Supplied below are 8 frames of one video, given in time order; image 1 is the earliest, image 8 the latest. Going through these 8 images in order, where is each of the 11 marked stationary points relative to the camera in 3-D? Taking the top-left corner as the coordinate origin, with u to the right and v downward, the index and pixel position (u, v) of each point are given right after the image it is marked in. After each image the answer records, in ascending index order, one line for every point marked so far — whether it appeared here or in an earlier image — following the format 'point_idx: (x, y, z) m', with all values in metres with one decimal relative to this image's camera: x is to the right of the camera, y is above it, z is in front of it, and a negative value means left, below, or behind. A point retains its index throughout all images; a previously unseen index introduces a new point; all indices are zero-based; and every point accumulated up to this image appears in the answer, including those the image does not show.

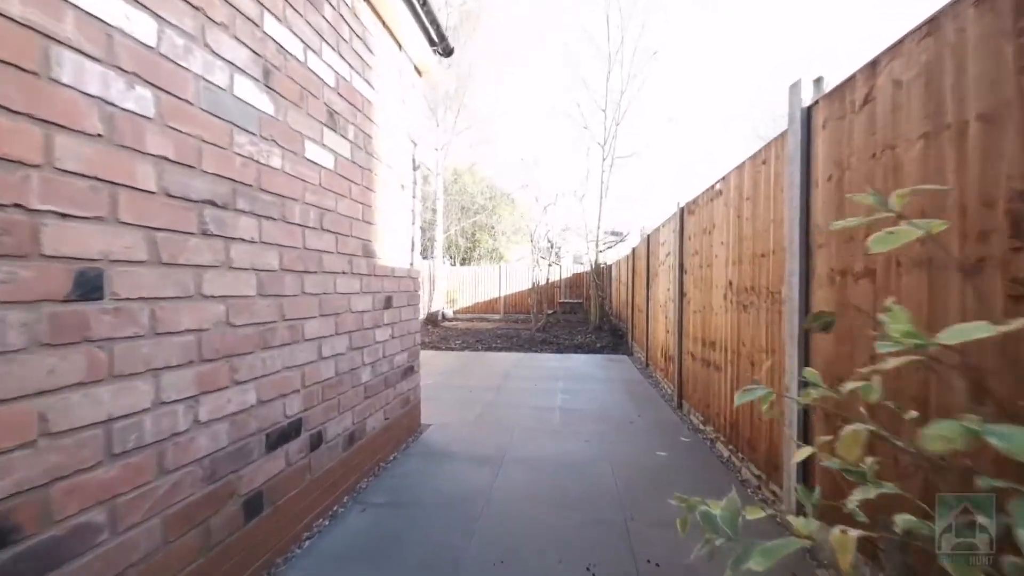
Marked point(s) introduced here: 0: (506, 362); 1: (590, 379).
0: (-0.1, -1.3, +7.6) m
1: (+1.1, -1.3, +6.1) m
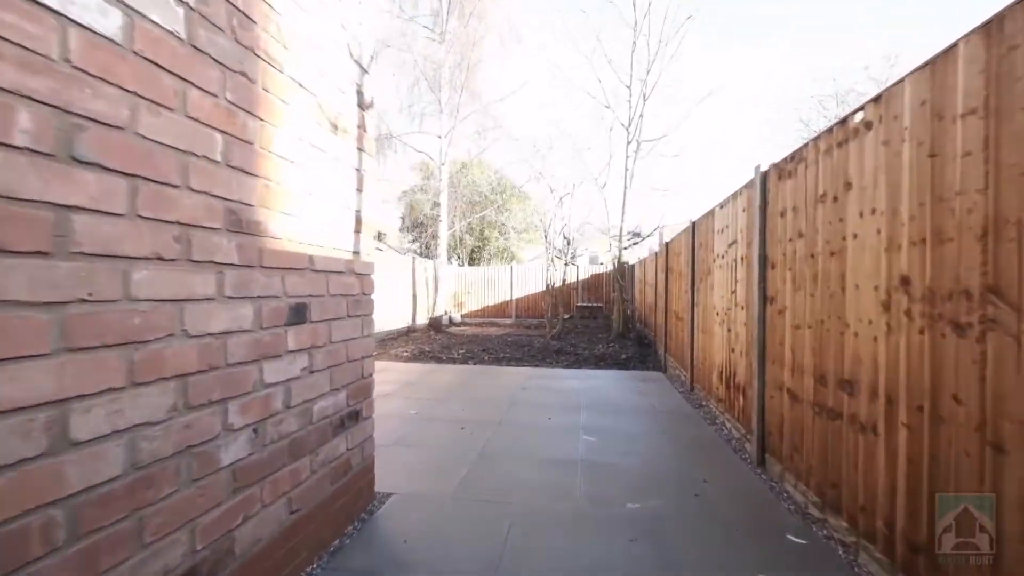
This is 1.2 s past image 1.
0: (0.0, -1.4, +6.3) m
1: (+1.1, -1.3, +4.7) m
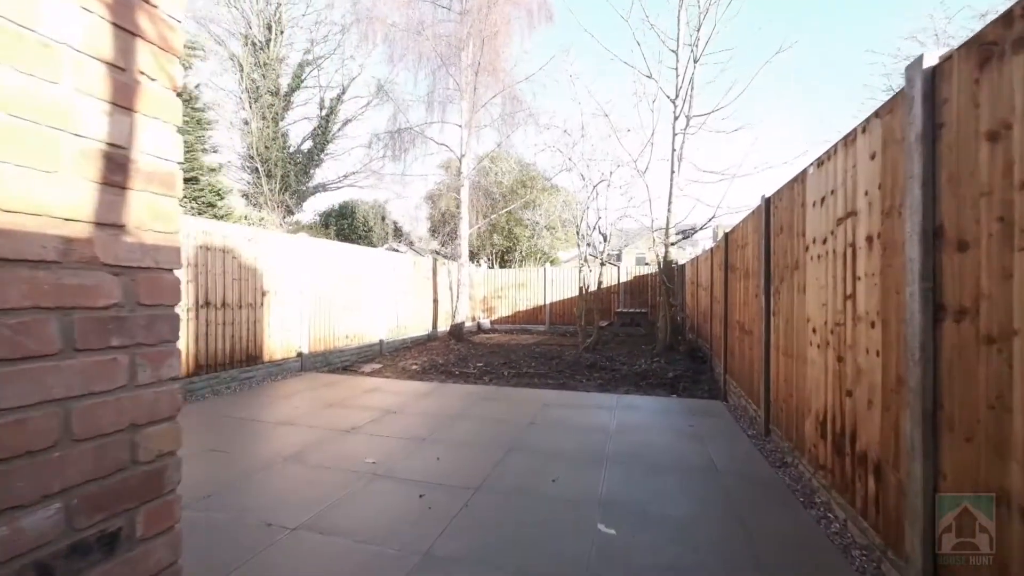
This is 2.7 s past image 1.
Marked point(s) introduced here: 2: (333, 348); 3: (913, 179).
0: (+0.2, -1.4, +5.0) m
1: (+1.1, -1.3, +3.2) m
2: (-3.0, -1.0, +7.4) m
3: (+1.5, +0.4, +1.7) m
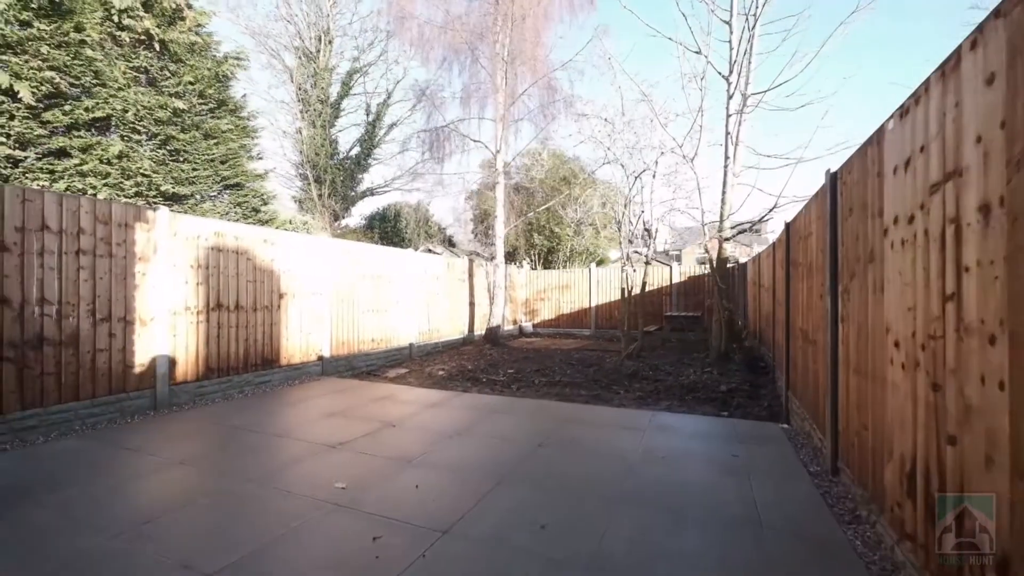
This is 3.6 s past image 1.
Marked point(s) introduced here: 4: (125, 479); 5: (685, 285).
0: (+0.3, -1.4, +4.4) m
1: (+1.0, -1.3, +2.6) m
2: (-2.5, -1.0, +7.2) m
3: (+1.2, +0.4, +1.0) m
4: (-2.8, -1.4, +3.2) m
5: (+4.5, +0.1, +11.4) m
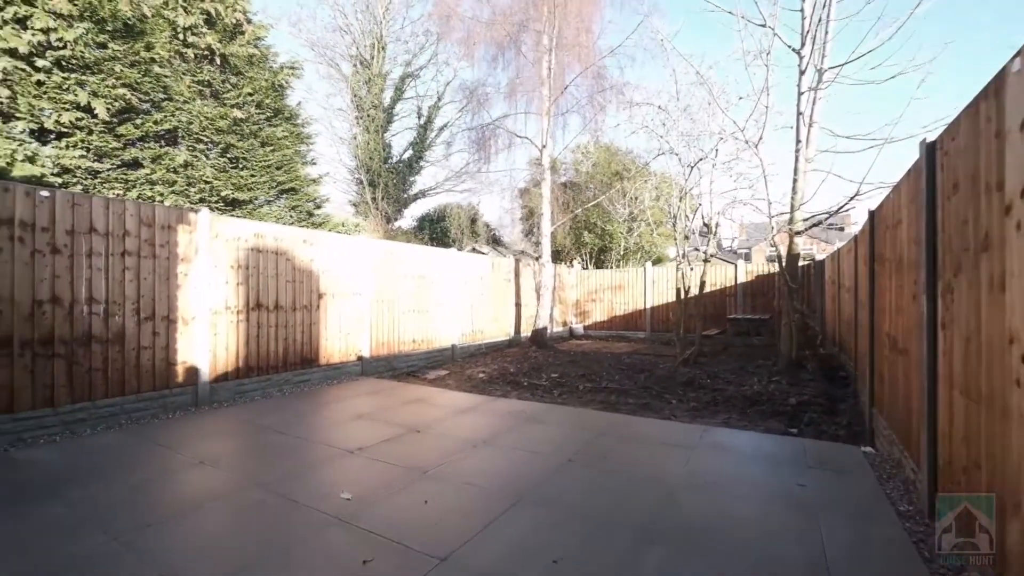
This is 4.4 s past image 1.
0: (+0.6, -1.4, +4.0) m
1: (+1.1, -1.3, +2.1) m
2: (-1.8, -1.0, +7.1) m
3: (+1.1, +0.4, +0.5) m
4: (-2.6, -1.4, +3.2) m
5: (+5.6, +0.1, +10.5) m
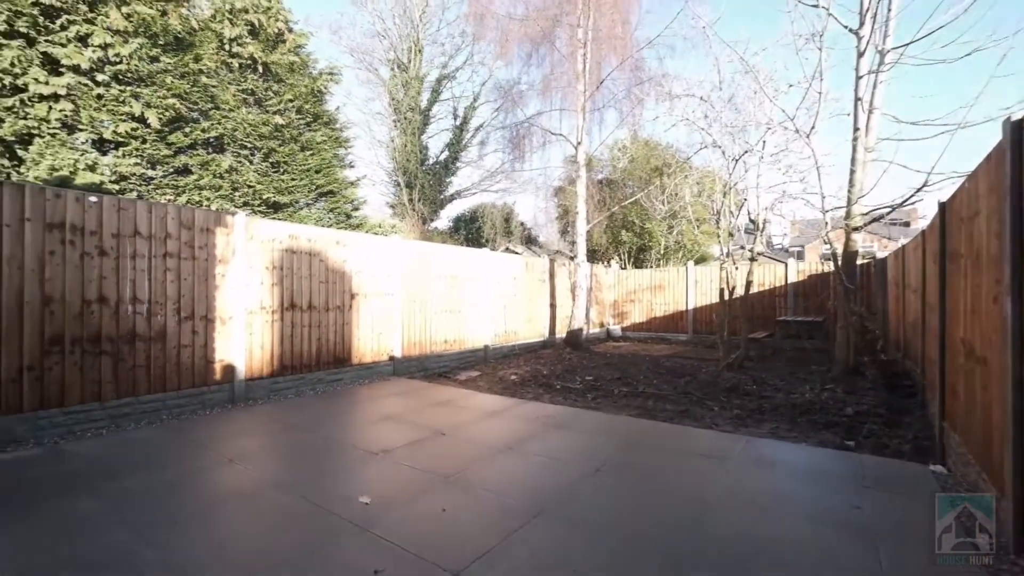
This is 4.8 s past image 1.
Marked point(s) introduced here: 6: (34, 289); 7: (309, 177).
0: (+0.8, -1.4, +3.8) m
1: (+1.1, -1.3, +1.9) m
2: (-1.3, -1.0, +7.1) m
3: (+1.0, +0.4, +0.3) m
4: (-2.5, -1.4, +3.3) m
5: (+6.4, +0.1, +9.8) m
6: (-3.7, 0.0, +3.4) m
7: (-4.4, +2.4, +9.6) m
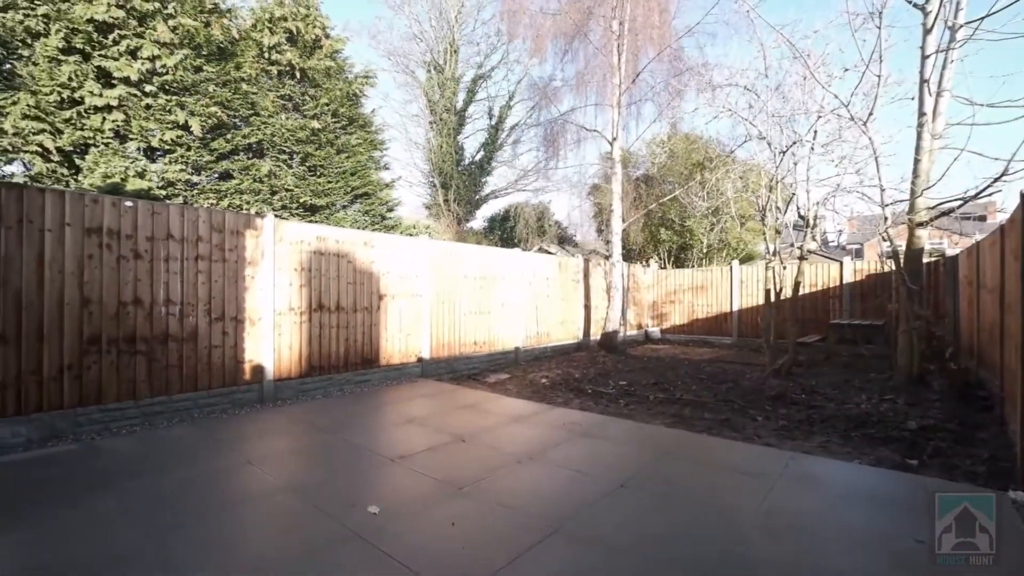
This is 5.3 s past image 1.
0: (+1.0, -1.4, +3.5) m
1: (+1.1, -1.3, +1.6) m
2: (-0.8, -1.1, +7.1) m
3: (+0.8, +0.4, 0.0) m
4: (-2.3, -1.4, +3.3) m
5: (+7.1, 0.0, +9.0) m
6: (-3.5, 0.0, +3.6) m
7: (-3.7, +2.4, +9.7) m
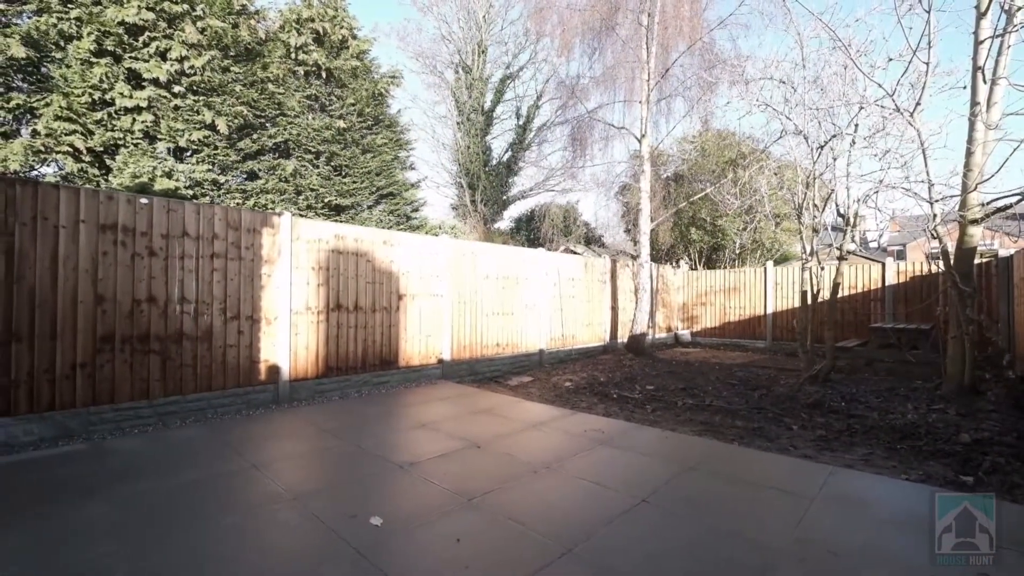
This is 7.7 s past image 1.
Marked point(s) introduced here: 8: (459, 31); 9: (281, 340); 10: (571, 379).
0: (+1.1, -1.4, +3.2) m
1: (+1.1, -1.3, +1.3) m
2: (-0.5, -1.1, +6.9) m
3: (+0.8, +0.4, -0.3) m
4: (-2.2, -1.4, +3.2) m
5: (+7.5, 0.0, +8.4) m
6: (-3.4, 0.0, +3.6) m
7: (-3.1, +2.4, +9.7) m
8: (-1.8, +8.4, +14.4) m
9: (-2.4, -0.6, +4.7) m
10: (+0.9, -1.5, +7.0) m
